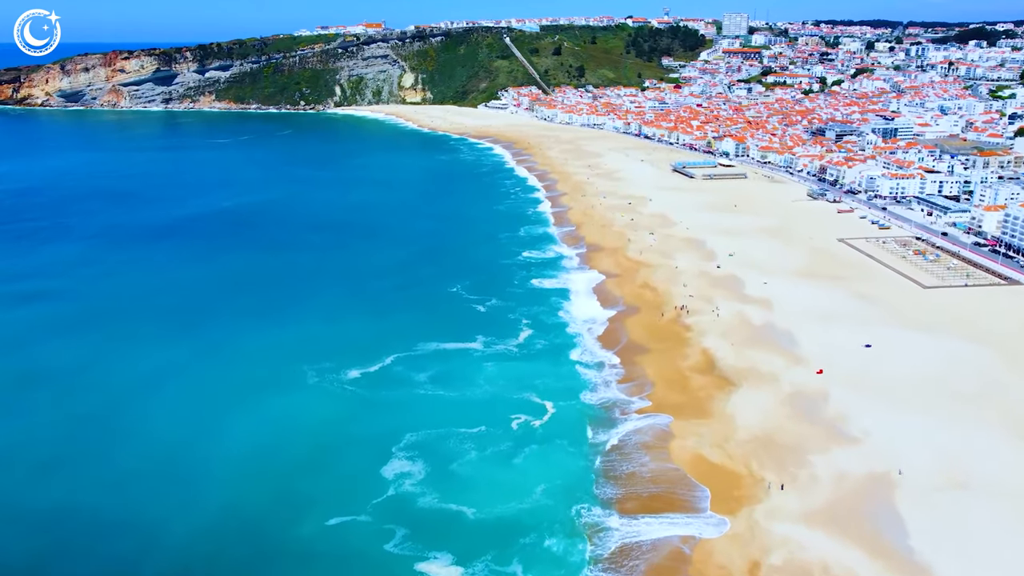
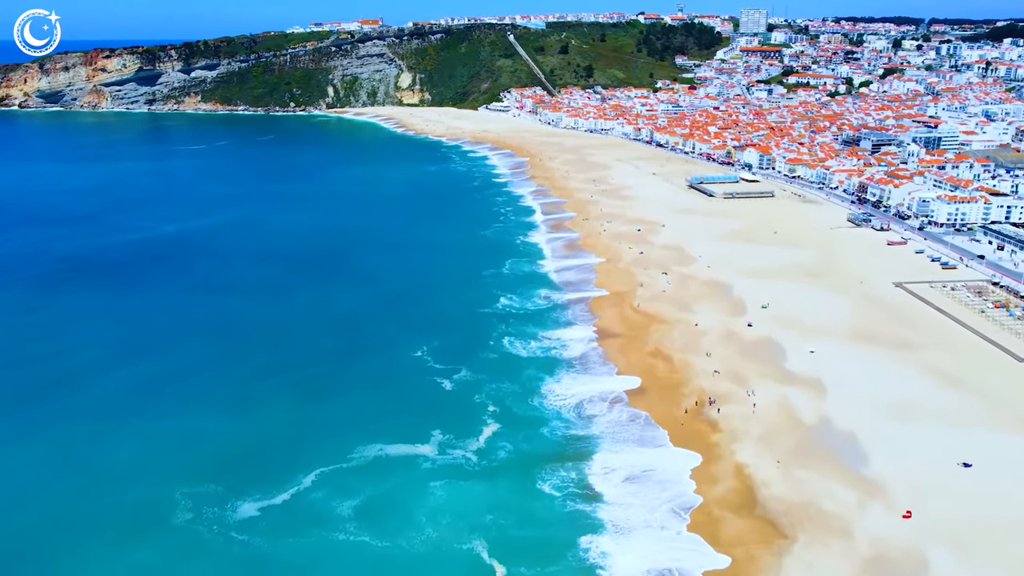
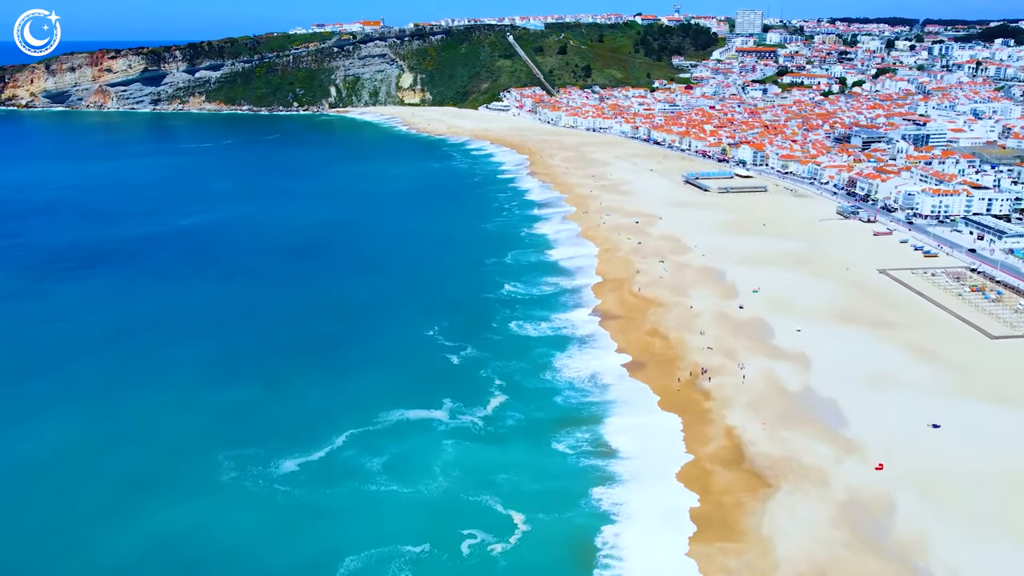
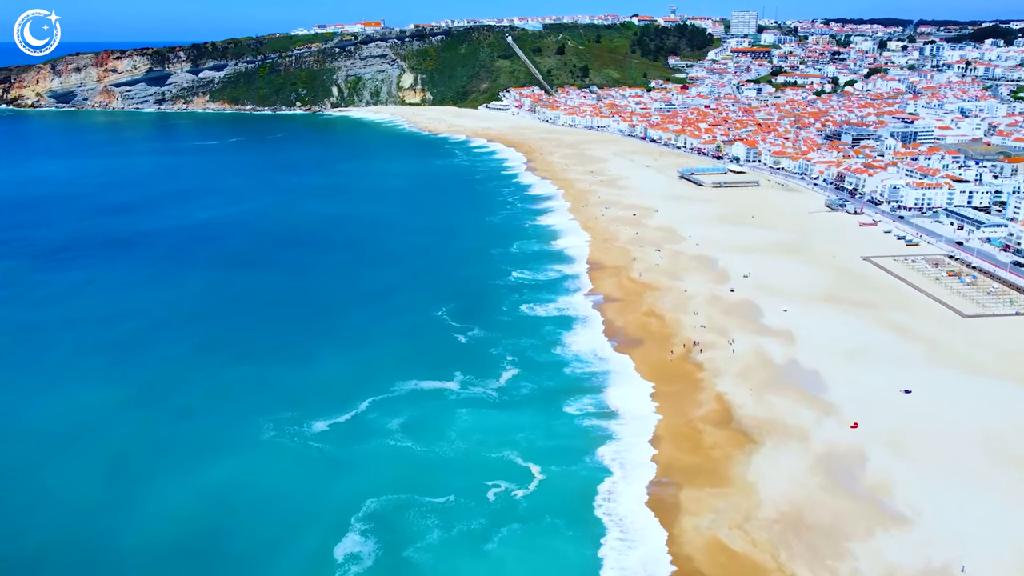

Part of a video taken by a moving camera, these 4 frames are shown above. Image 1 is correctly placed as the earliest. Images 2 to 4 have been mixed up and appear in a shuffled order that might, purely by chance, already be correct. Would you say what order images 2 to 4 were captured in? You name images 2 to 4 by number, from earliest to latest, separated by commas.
4, 3, 2
